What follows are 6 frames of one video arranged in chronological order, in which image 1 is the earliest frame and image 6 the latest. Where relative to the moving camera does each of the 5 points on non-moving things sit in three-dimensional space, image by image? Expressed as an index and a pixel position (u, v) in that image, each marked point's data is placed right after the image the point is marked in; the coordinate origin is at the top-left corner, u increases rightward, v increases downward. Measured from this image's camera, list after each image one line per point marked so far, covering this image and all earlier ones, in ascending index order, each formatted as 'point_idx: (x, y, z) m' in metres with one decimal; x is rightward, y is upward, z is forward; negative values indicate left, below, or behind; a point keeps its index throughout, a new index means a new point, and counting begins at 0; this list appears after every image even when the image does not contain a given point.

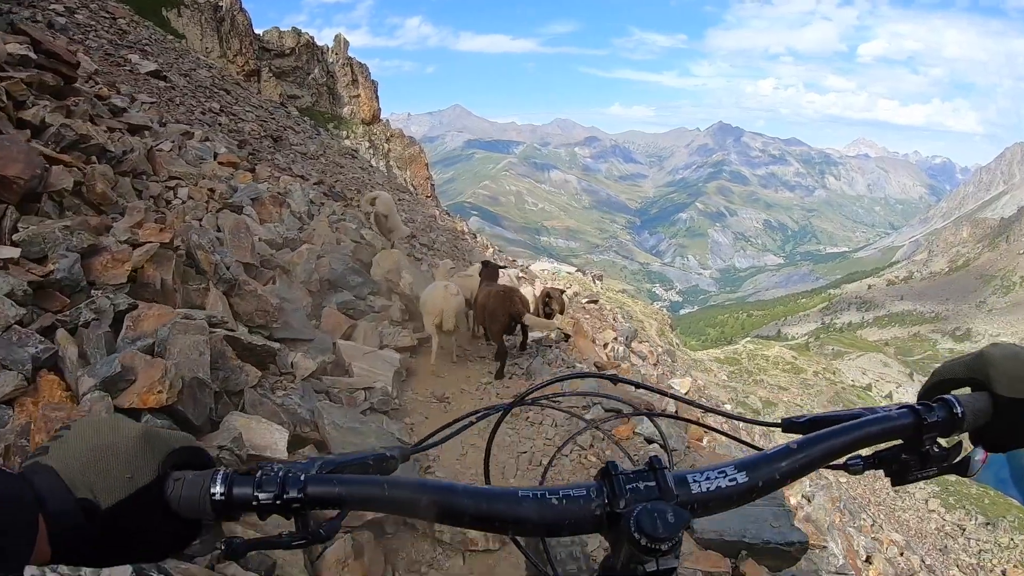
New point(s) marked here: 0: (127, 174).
0: (-7.6, +2.2, +11.5) m
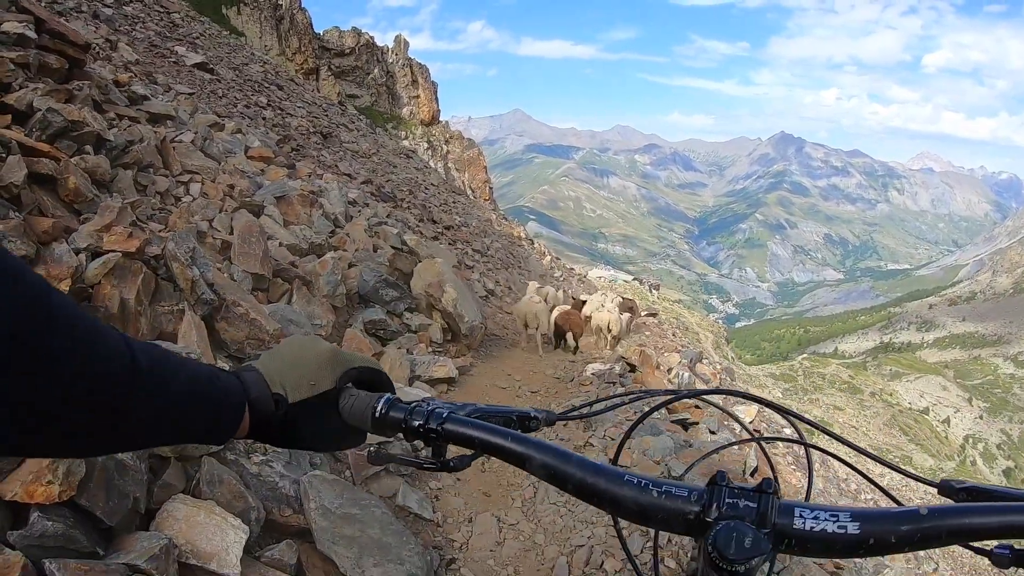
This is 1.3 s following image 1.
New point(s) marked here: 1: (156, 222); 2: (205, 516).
0: (-6.6, +2.1, +10.4) m
1: (-5.7, +1.1, +9.6) m
2: (-2.5, -1.8, +4.8) m
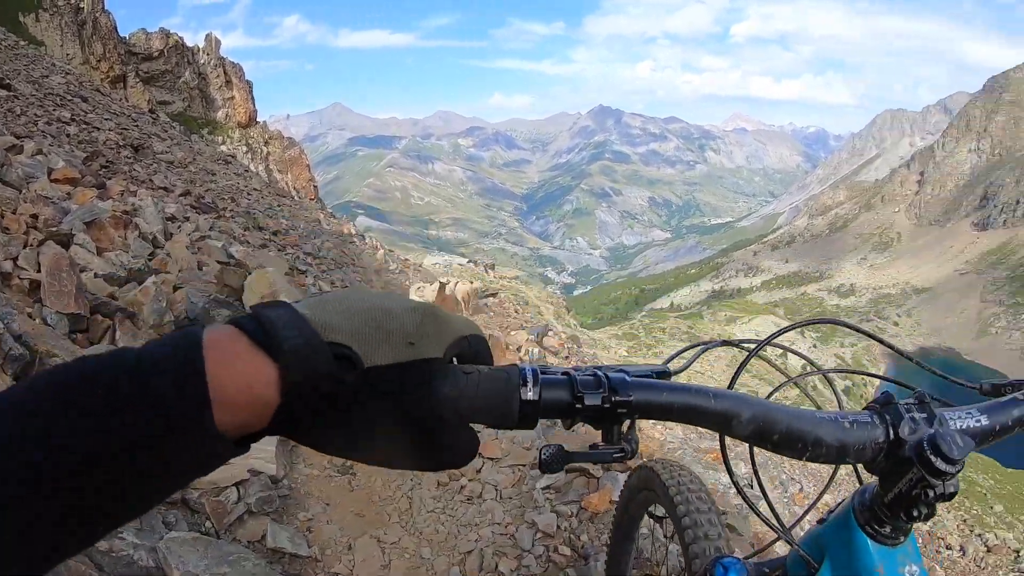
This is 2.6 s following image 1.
0: (-9.1, +1.0, +9.0) m
1: (-7.9, +0.1, +8.4) m
2: (-3.4, -2.4, +4.5) m
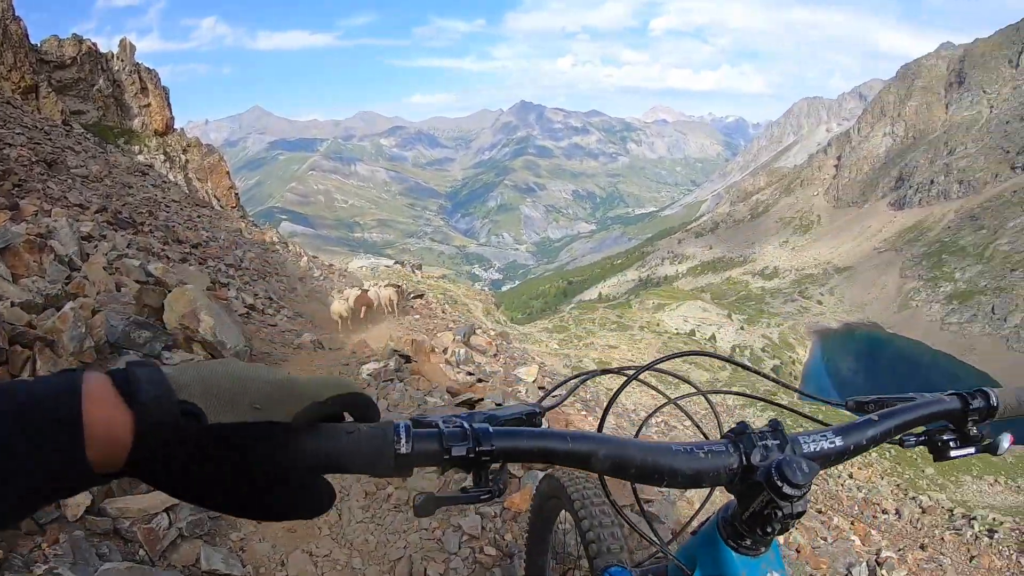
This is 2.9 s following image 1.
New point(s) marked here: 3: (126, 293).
0: (-10.2, +0.4, +8.6) m
1: (-8.9, -0.5, +8.1) m
2: (-4.0, -2.7, +4.6) m
3: (-10.6, -0.2, +15.8) m
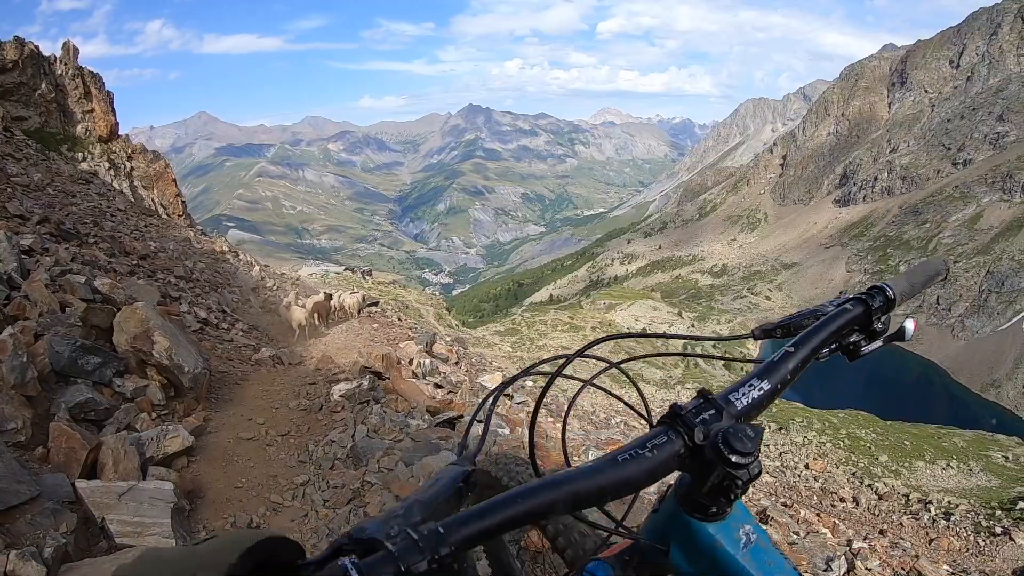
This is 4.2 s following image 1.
0: (-9.8, 0.0, +7.1) m
1: (-8.5, -0.8, +6.7) m
2: (-3.3, -2.9, +3.5) m
3: (-10.6, -0.6, +14.4) m
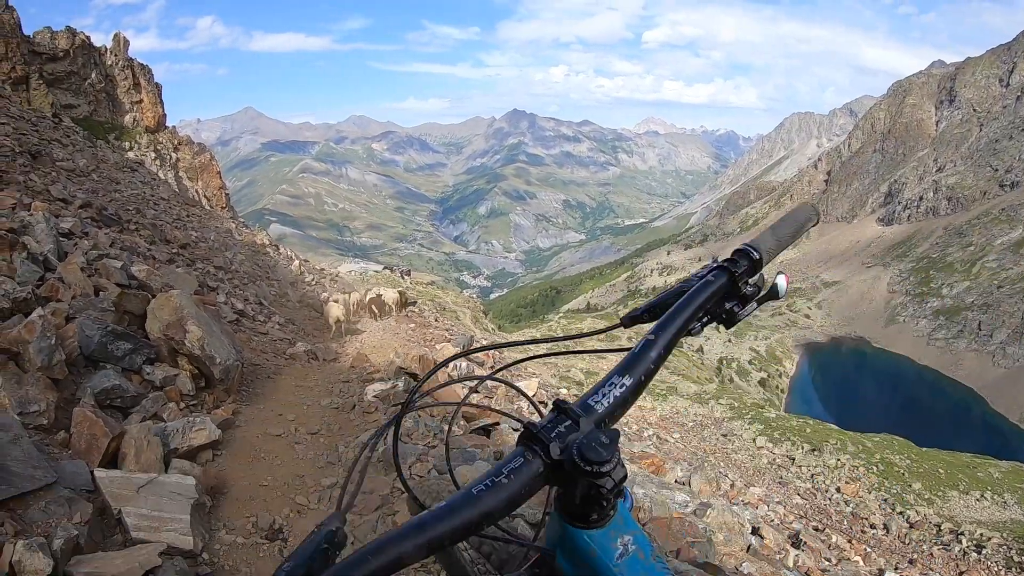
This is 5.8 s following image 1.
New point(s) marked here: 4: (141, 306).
0: (-9.2, +0.4, +6.9) m
1: (-7.9, -0.4, +6.5) m
2: (-3.0, -2.8, +3.0) m
3: (-9.6, -0.2, +14.2) m
4: (-9.3, -0.4, +15.1) m
